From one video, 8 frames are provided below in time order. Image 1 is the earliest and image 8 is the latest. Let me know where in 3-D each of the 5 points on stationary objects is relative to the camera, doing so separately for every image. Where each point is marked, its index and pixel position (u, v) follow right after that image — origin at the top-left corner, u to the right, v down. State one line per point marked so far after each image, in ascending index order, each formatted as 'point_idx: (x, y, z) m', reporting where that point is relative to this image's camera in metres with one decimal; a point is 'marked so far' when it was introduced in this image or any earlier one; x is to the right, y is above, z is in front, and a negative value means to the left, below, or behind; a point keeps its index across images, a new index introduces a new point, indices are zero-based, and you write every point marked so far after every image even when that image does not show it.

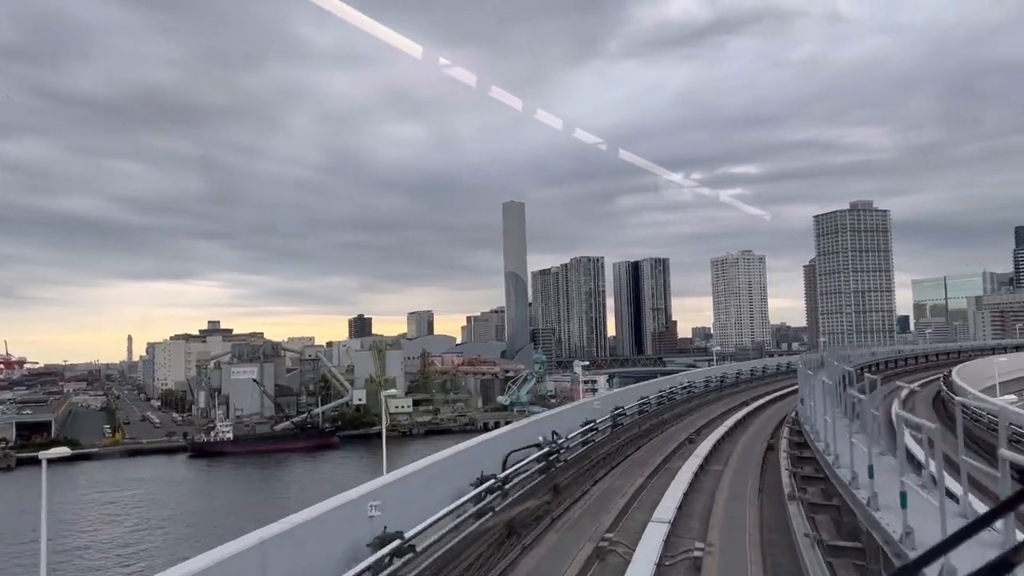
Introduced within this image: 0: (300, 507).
0: (-4.4, -4.4, +16.5) m
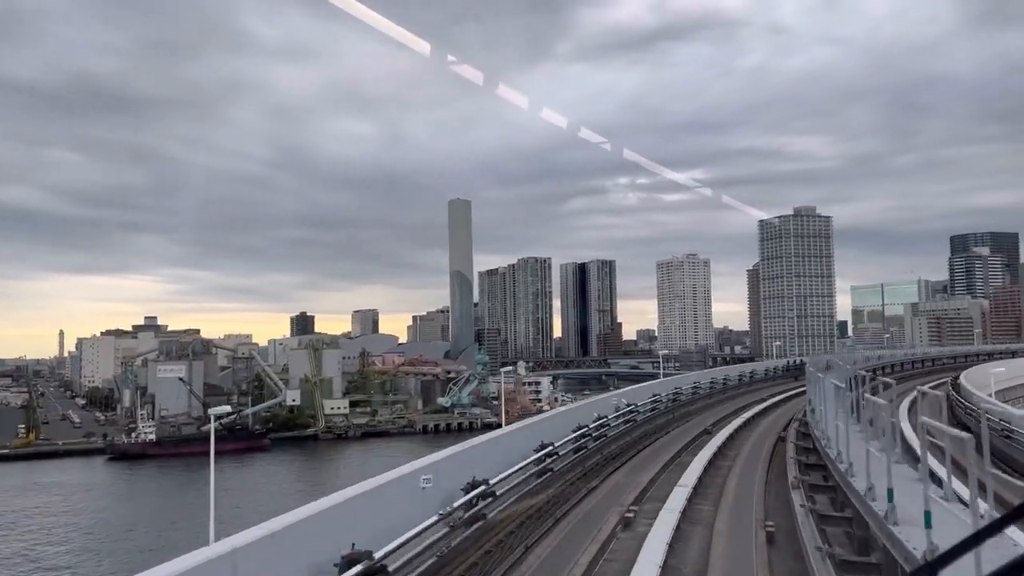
0: (-5.5, -4.3, +15.9) m
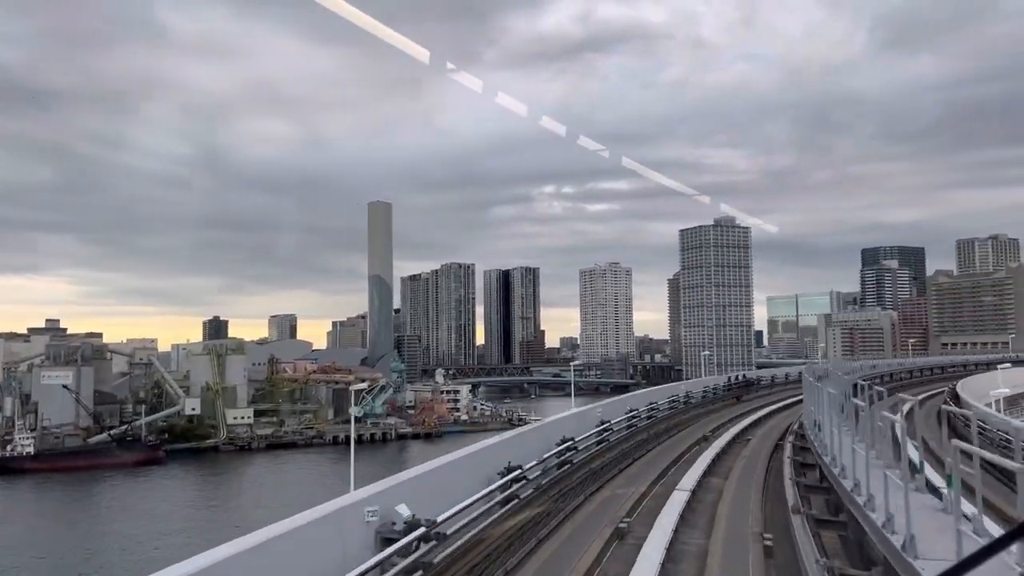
0: (-7.0, -4.3, +15.0) m
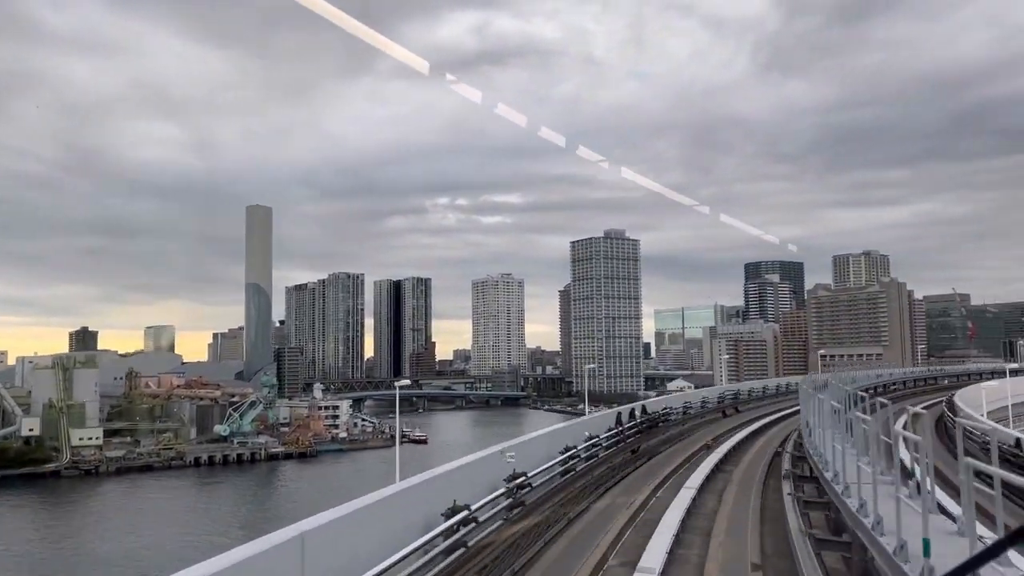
0: (-9.0, -4.4, +13.6) m
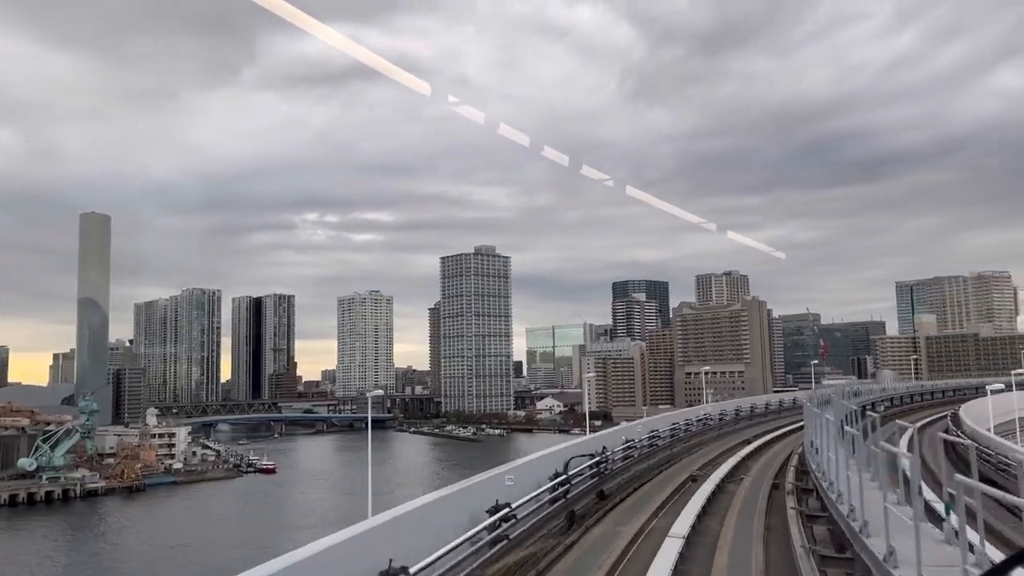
0: (-11.0, -4.6, +11.4) m
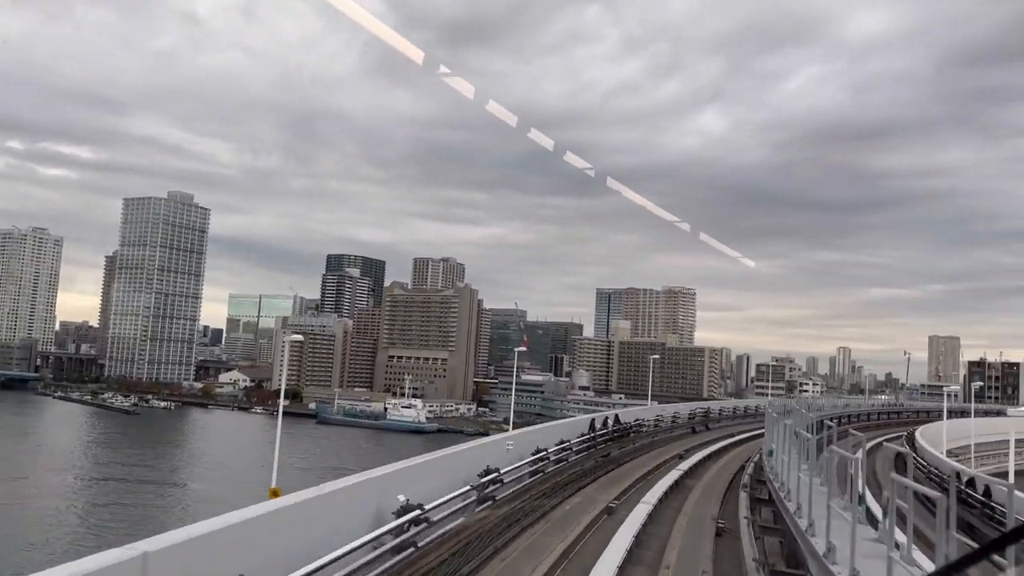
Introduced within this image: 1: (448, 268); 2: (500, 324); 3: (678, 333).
0: (-14.6, -2.8, +6.3) m
1: (-1.3, +0.4, +17.3) m
2: (-0.2, -0.7, +17.2) m
3: (+3.6, -0.9, +17.9) m
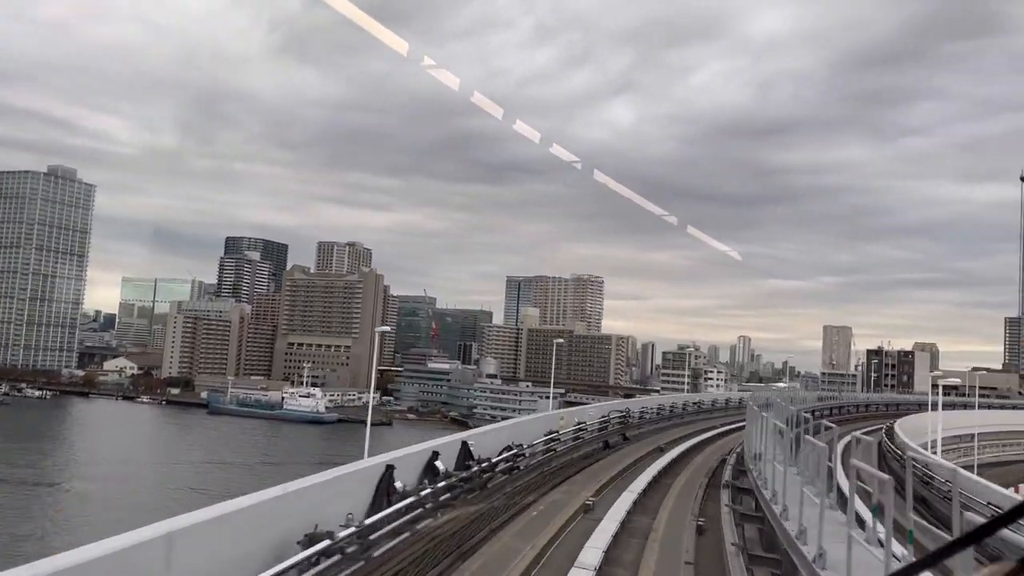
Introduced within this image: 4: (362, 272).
0: (-15.2, -2.5, +4.4) m
1: (-3.2, +0.7, +16.8) m
2: (-2.1, -0.4, +16.8) m
3: (+1.6, -0.7, +17.9) m
4: (-3.0, +0.3, +16.6) m
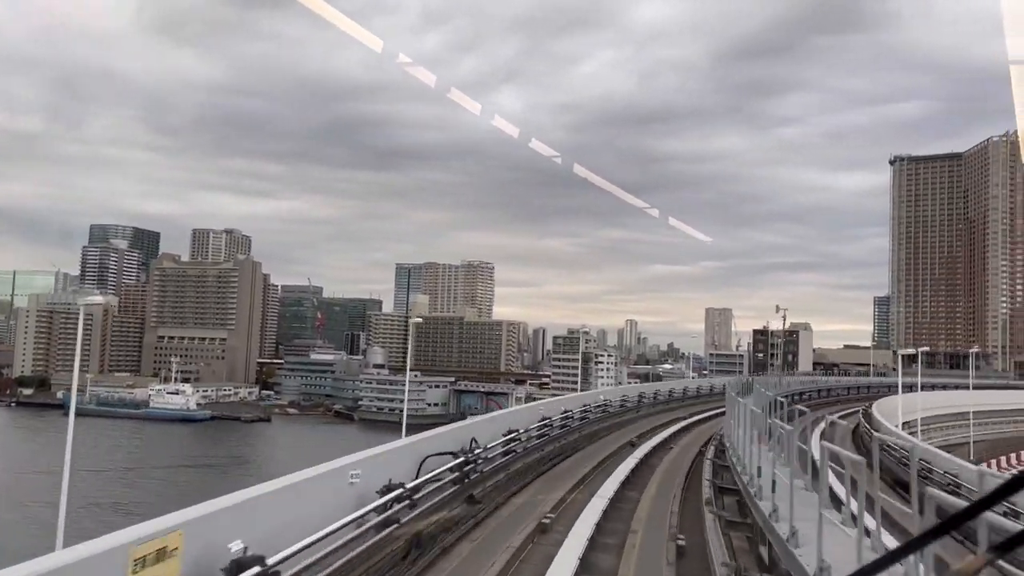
0: (-15.6, -2.6, +2.2) m
1: (-5.4, +0.9, +15.9) m
2: (-4.3, -0.2, +16.0) m
3: (-0.8, -0.4, +17.7) m
4: (-5.1, +0.5, +15.8) m
